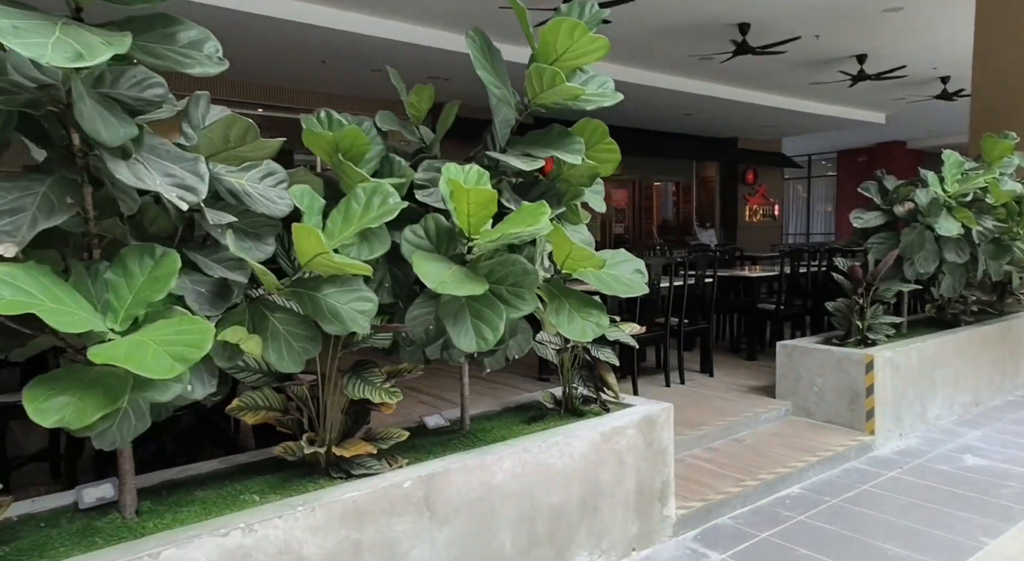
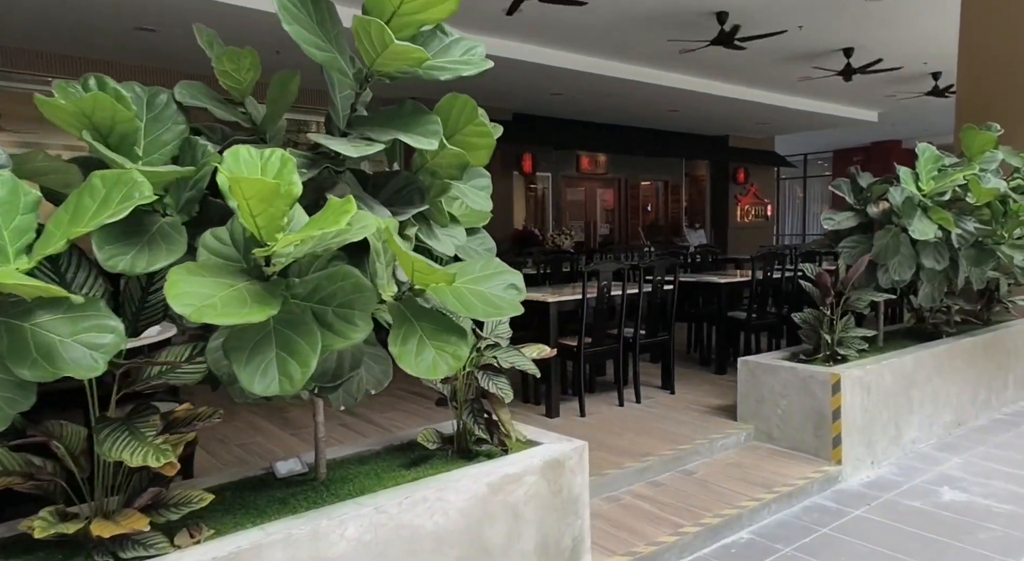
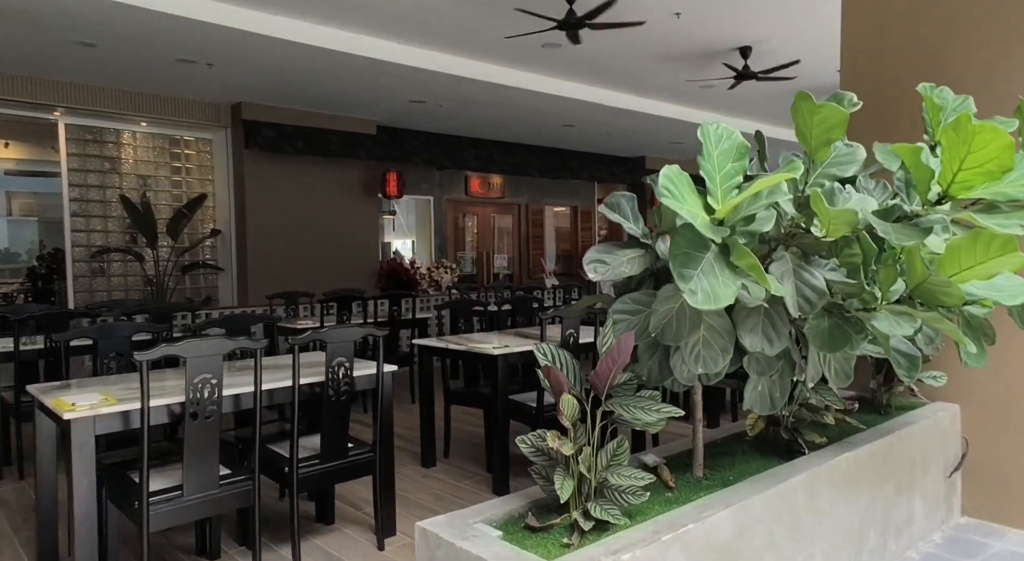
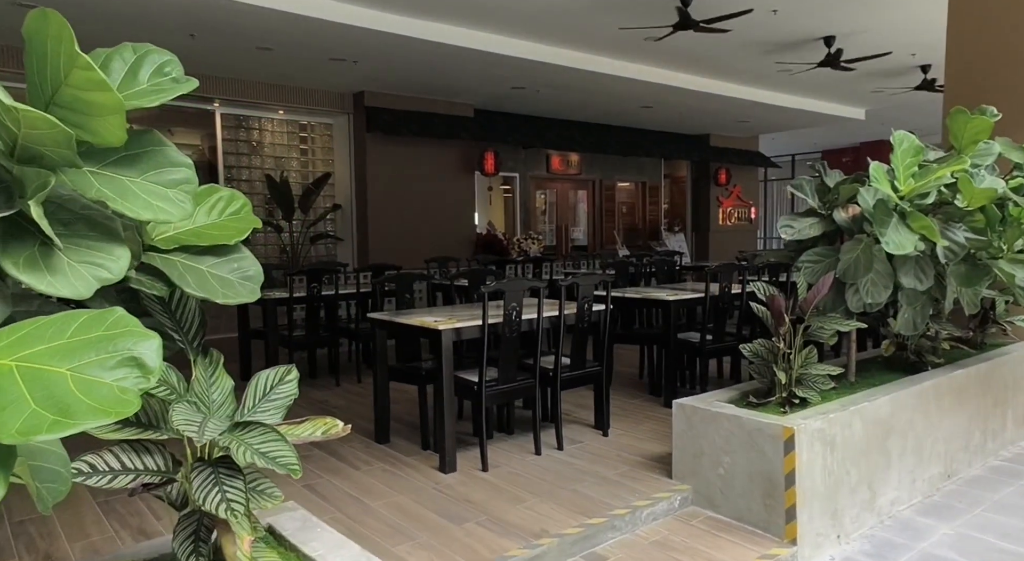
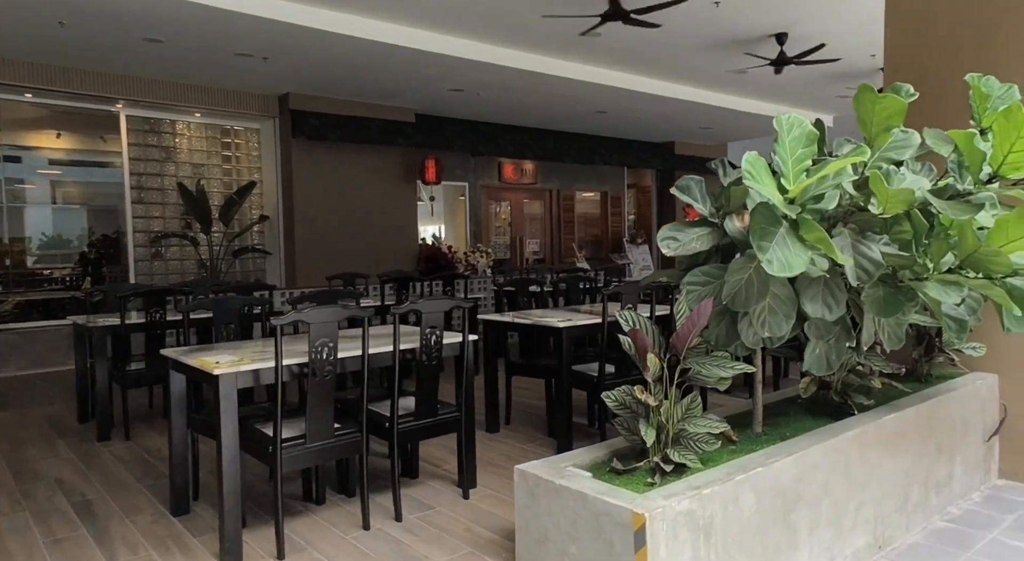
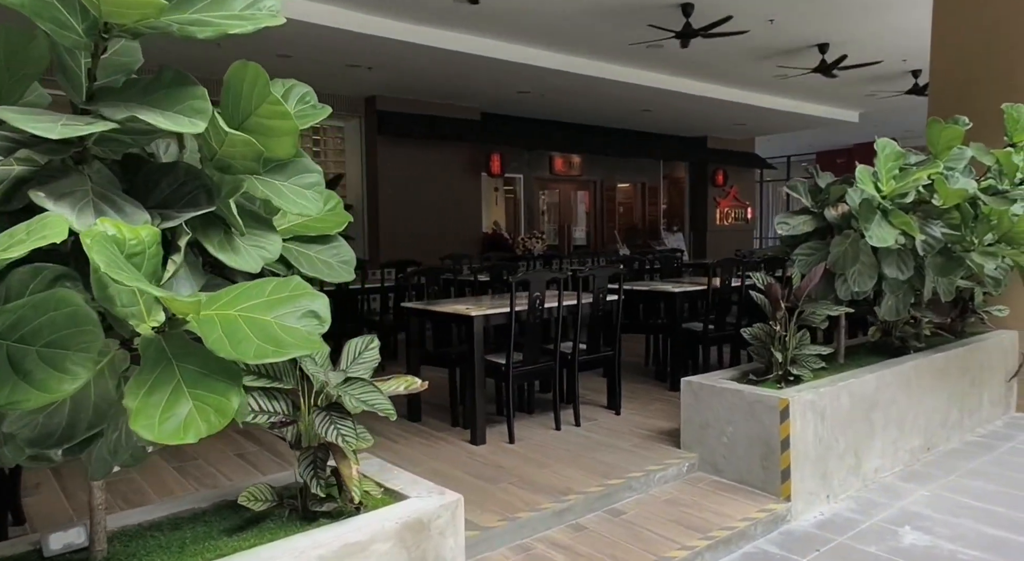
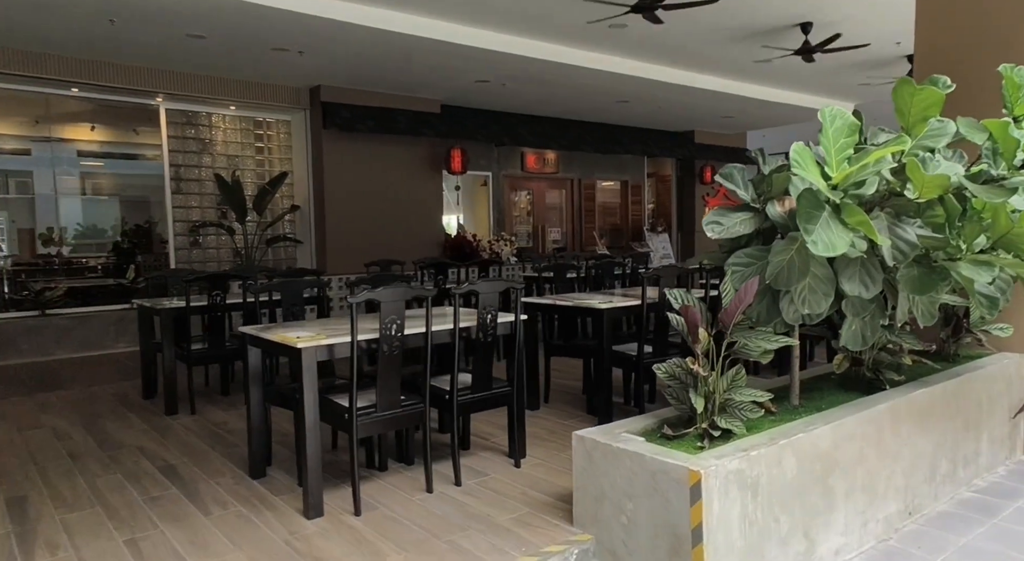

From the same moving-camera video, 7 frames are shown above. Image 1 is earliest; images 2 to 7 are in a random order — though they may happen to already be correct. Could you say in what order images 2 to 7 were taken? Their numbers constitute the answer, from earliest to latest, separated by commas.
2, 6, 4, 7, 5, 3
